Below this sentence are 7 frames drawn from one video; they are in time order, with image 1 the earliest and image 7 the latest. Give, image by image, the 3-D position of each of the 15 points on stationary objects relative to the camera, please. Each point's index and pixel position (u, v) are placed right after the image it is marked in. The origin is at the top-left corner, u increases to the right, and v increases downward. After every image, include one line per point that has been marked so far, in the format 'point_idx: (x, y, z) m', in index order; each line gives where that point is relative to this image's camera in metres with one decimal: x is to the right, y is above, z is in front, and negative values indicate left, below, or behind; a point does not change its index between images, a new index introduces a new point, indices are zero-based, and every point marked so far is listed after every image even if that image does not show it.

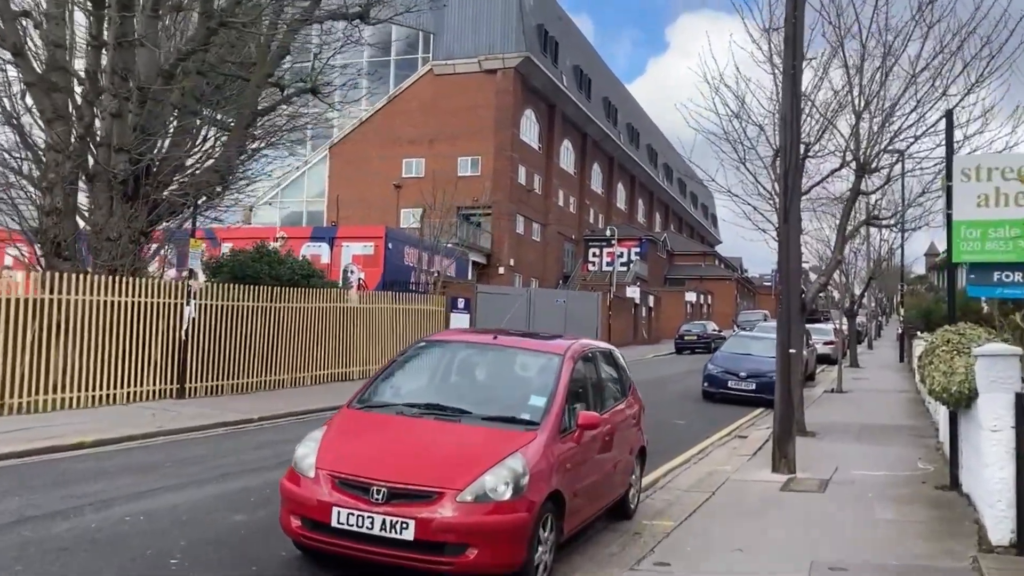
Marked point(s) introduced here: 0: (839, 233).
0: (+4.0, +0.7, +11.2) m
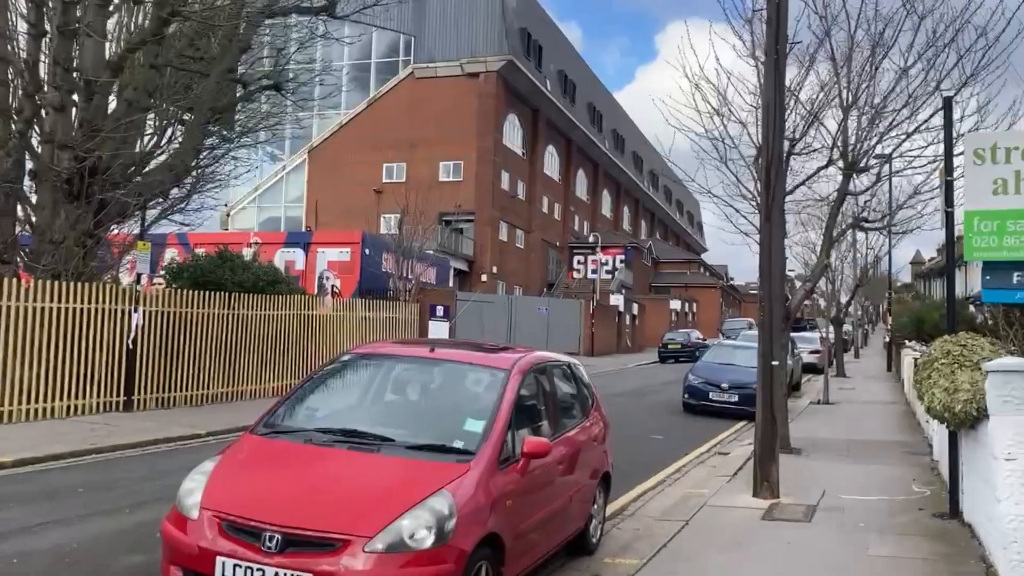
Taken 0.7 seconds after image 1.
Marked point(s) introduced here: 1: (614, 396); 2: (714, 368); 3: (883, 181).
0: (+3.6, +0.6, +10.5) m
1: (+1.9, -2.0, +16.9) m
2: (+3.1, -1.2, +14.3) m
3: (+4.2, +1.2, +10.5) m
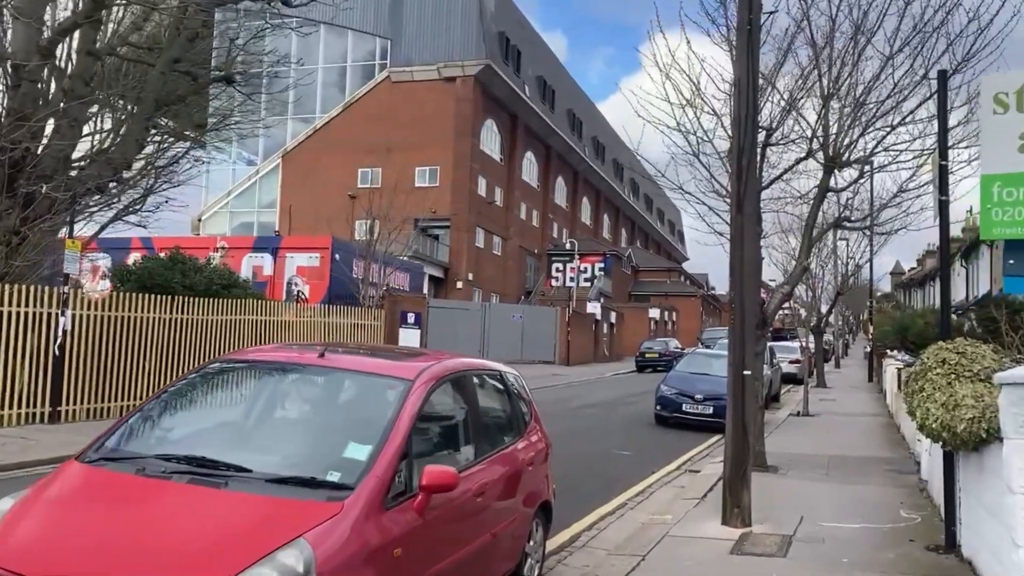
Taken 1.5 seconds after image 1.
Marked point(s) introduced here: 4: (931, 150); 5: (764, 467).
0: (+3.1, +0.6, +9.7) m
1: (+1.2, -2.1, +16.1) m
2: (+2.6, -1.3, +13.5) m
3: (+3.8, +1.2, +9.8) m
4: (+4.4, +1.5, +9.7) m
5: (+2.4, -1.7, +8.8) m
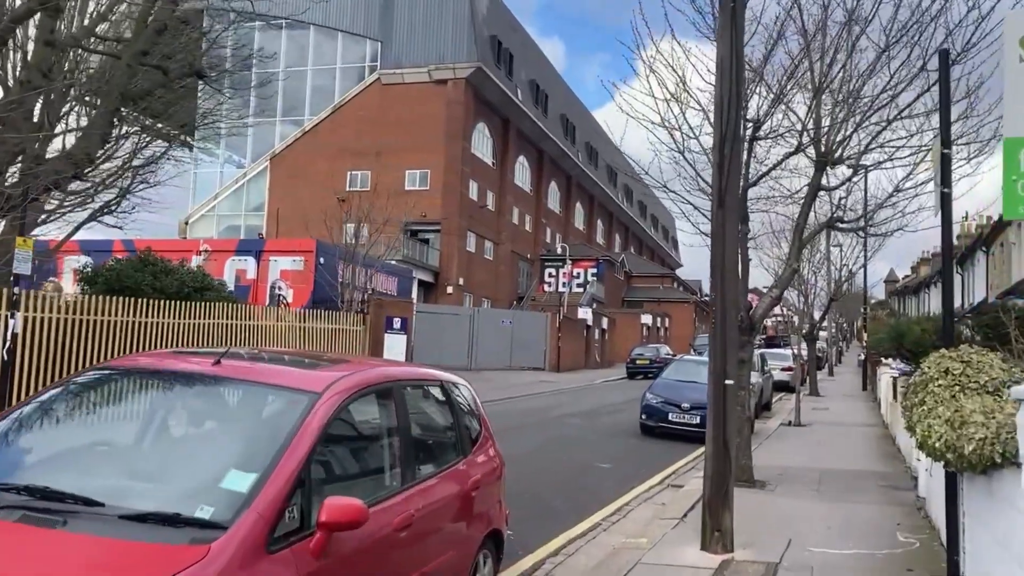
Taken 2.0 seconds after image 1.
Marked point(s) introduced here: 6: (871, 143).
0: (+2.8, +0.5, +9.2) m
1: (+0.9, -2.1, +15.5) m
2: (+2.3, -1.4, +13.0) m
3: (+3.5, +1.1, +9.3) m
4: (+4.2, +1.4, +9.2) m
5: (+2.1, -1.7, +8.3) m
6: (+3.5, +1.4, +9.1) m
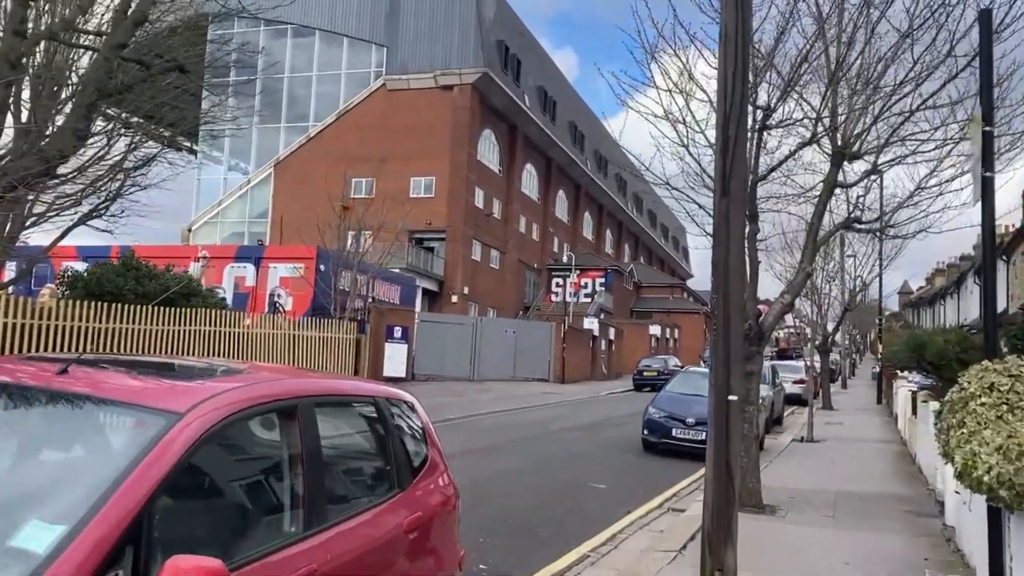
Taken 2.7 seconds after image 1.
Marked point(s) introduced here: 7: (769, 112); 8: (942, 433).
0: (+2.7, +0.5, +8.5) m
1: (+0.9, -2.3, +14.8) m
2: (+2.2, -1.5, +12.2) m
3: (+3.4, +1.1, +8.5) m
4: (+4.1, +1.4, +8.5) m
5: (+2.0, -1.8, +7.5) m
6: (+3.4, +1.4, +8.4) m
7: (+2.0, +1.4, +7.3) m
8: (+1.9, -0.7, +4.1) m
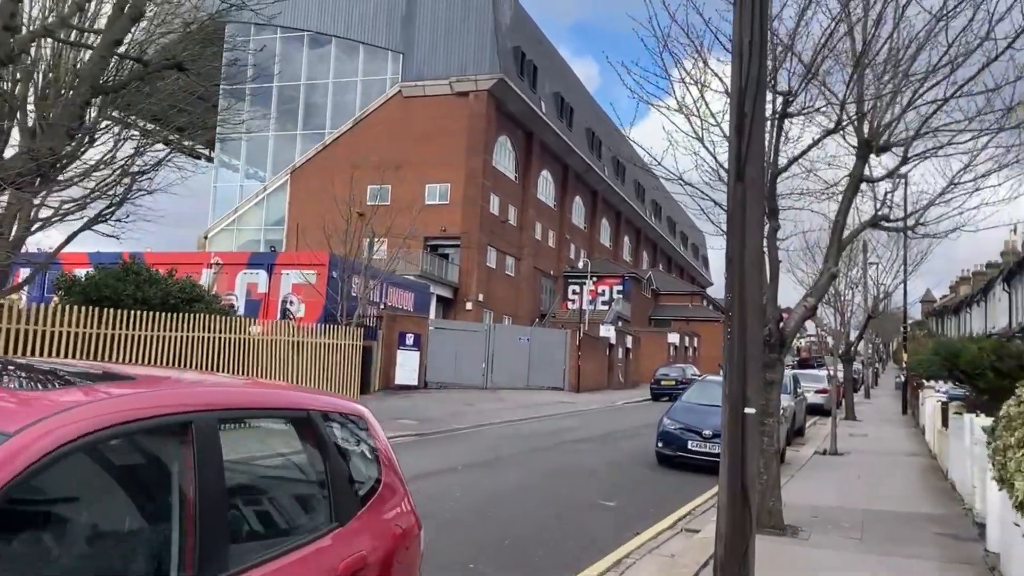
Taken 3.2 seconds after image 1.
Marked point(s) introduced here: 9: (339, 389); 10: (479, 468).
0: (+2.7, +0.4, +7.9) m
1: (+1.0, -2.3, +14.2) m
2: (+2.3, -1.5, +11.6) m
3: (+3.4, +1.1, +7.9) m
4: (+4.1, +1.3, +7.9) m
5: (+2.0, -1.8, +6.9) m
6: (+3.5, +1.4, +7.7) m
7: (+2.0, +1.4, +6.8) m
8: (+1.9, -0.7, +3.5) m
9: (-3.4, -2.0, +18.0) m
10: (-0.4, -2.0, +10.2) m
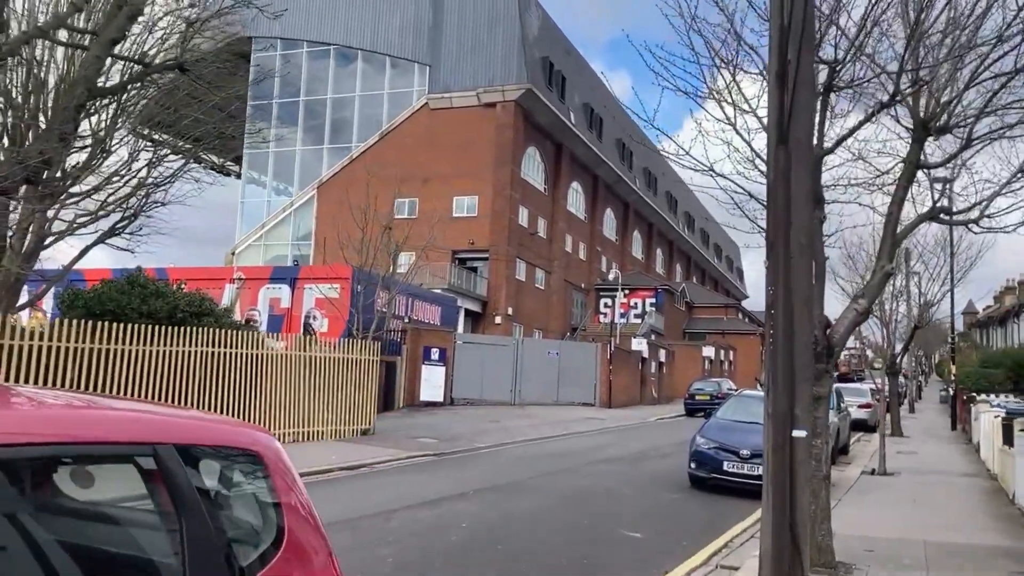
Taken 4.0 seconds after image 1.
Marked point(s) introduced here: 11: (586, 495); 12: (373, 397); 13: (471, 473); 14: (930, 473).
0: (+2.8, +0.4, +7.0) m
1: (+1.4, -2.5, +13.3) m
2: (+2.5, -1.6, +10.7) m
3: (+3.5, +1.0, +7.0) m
4: (+4.2, +1.3, +6.9) m
5: (+2.1, -1.8, +6.0) m
6: (+3.5, +1.3, +6.8) m
7: (+2.1, +1.4, +5.9) m
8: (+1.8, -0.6, +2.6) m
9: (-2.9, -2.2, +17.2) m
10: (-0.2, -2.1, +9.3) m
11: (+0.7, -2.1, +9.5) m
12: (-2.7, -2.1, +17.7) m
13: (-0.5, -2.3, +11.3) m
14: (+6.1, -2.7, +13.4) m
